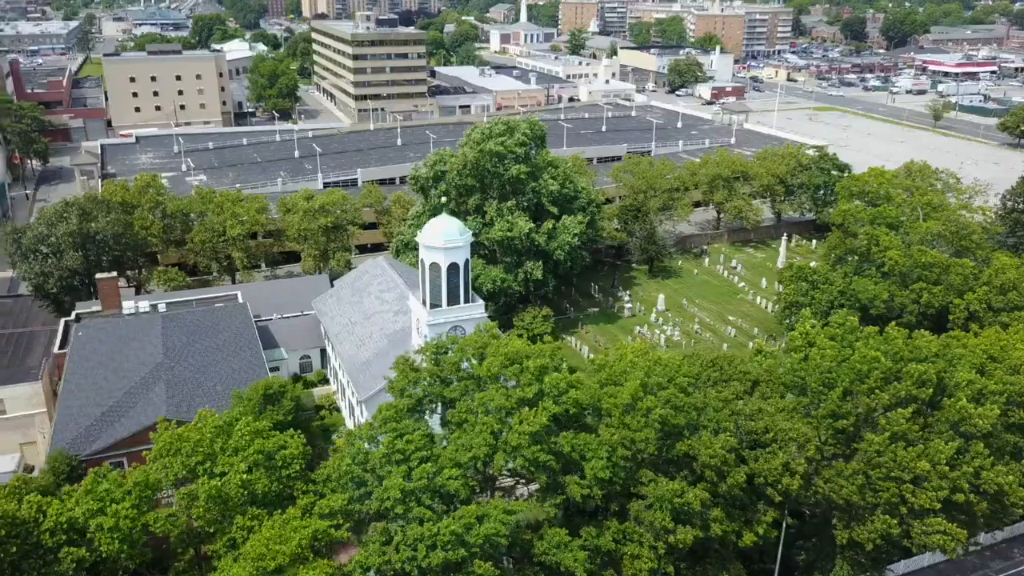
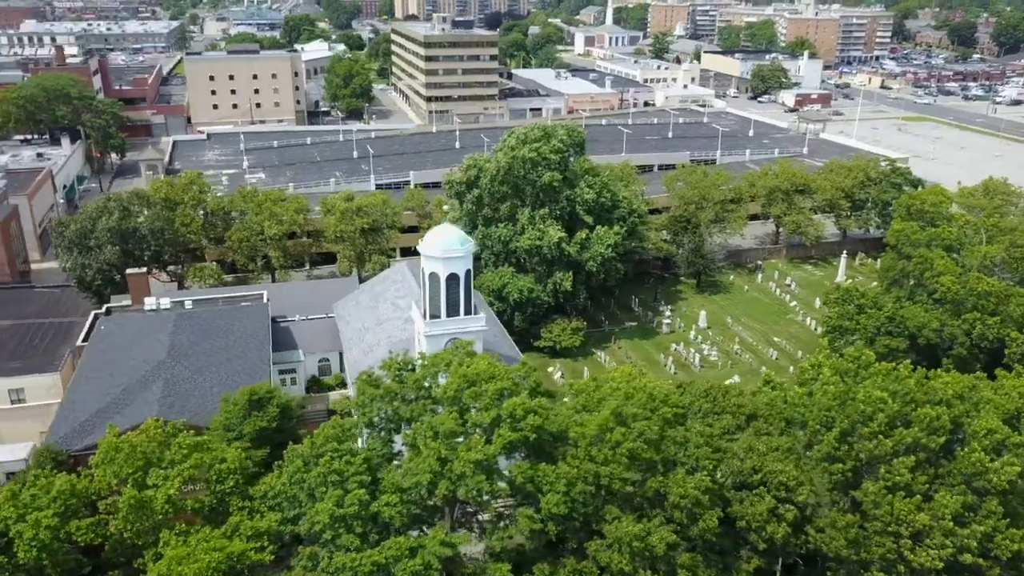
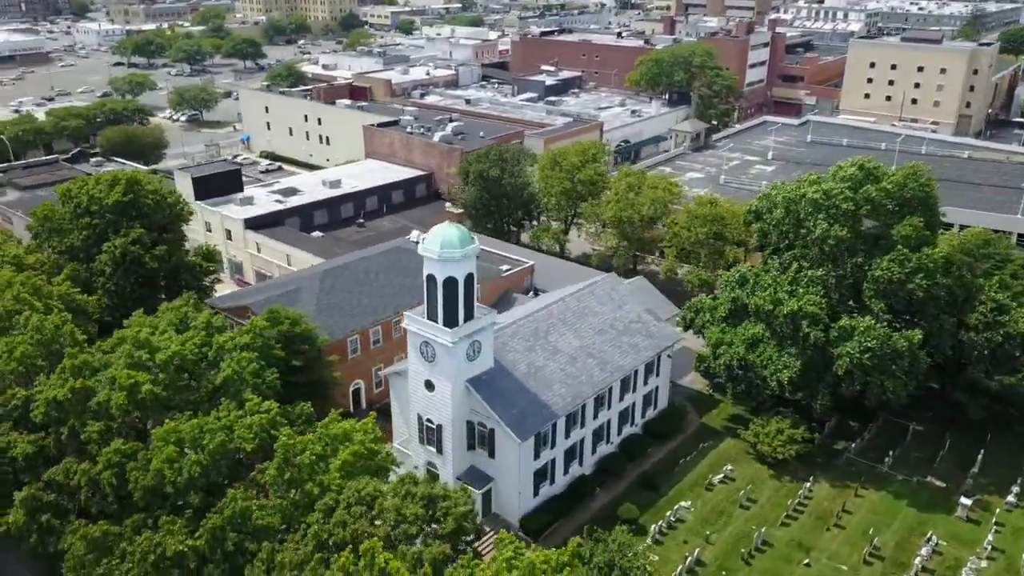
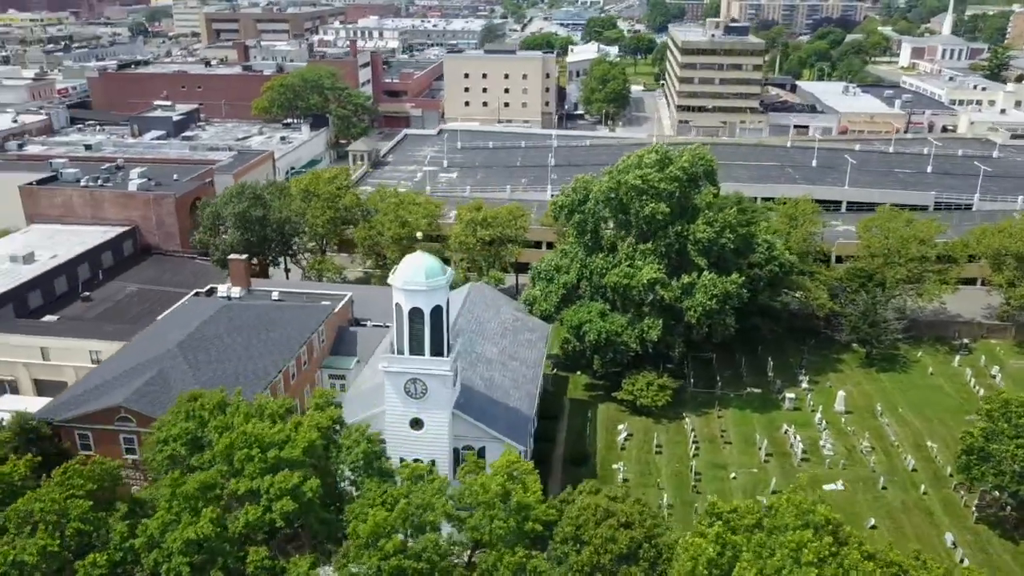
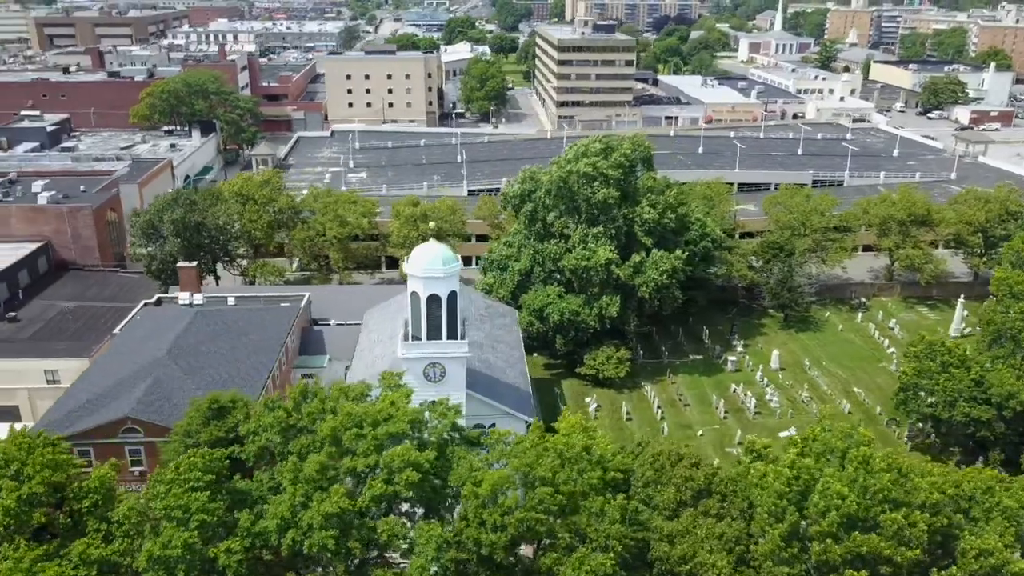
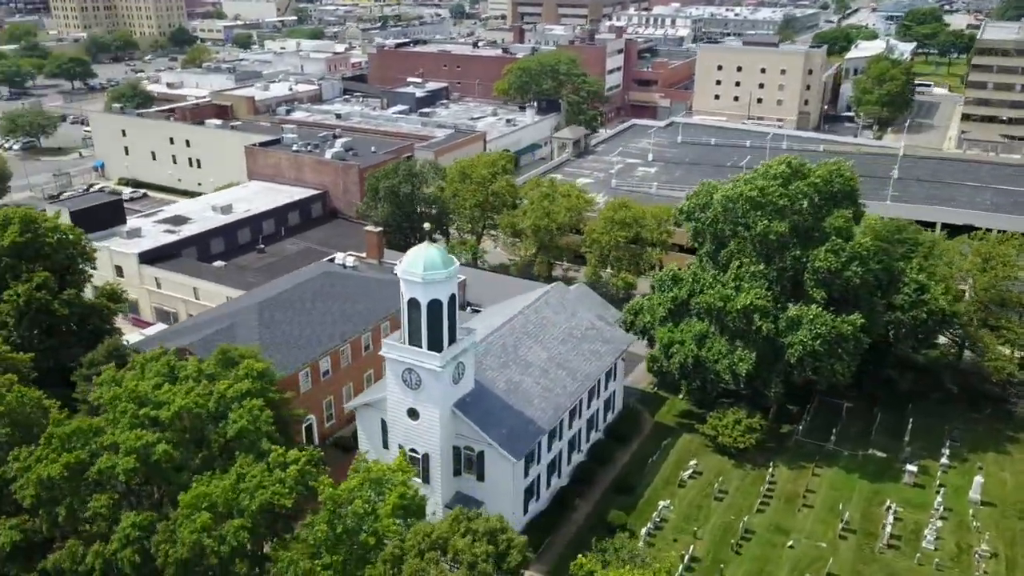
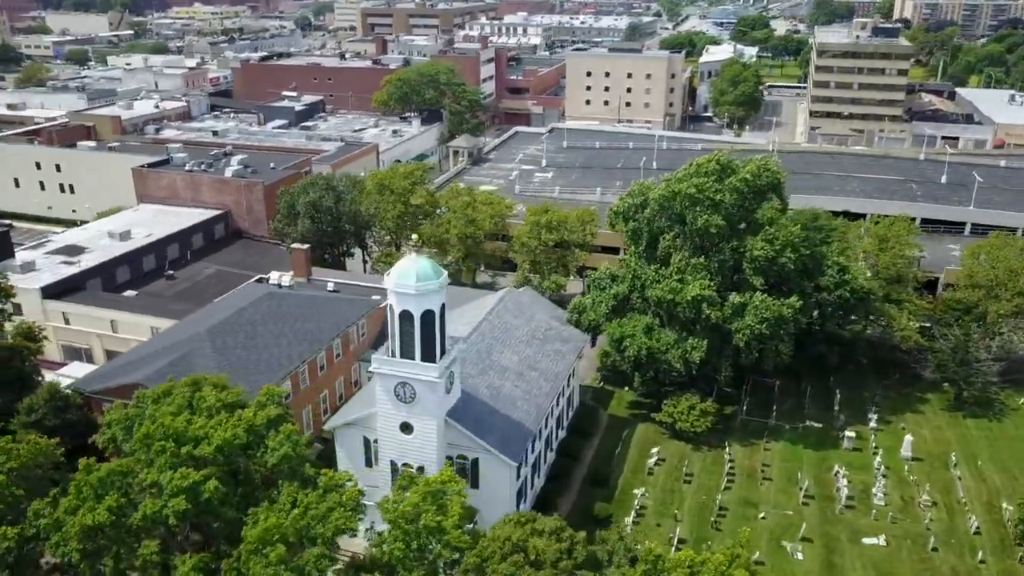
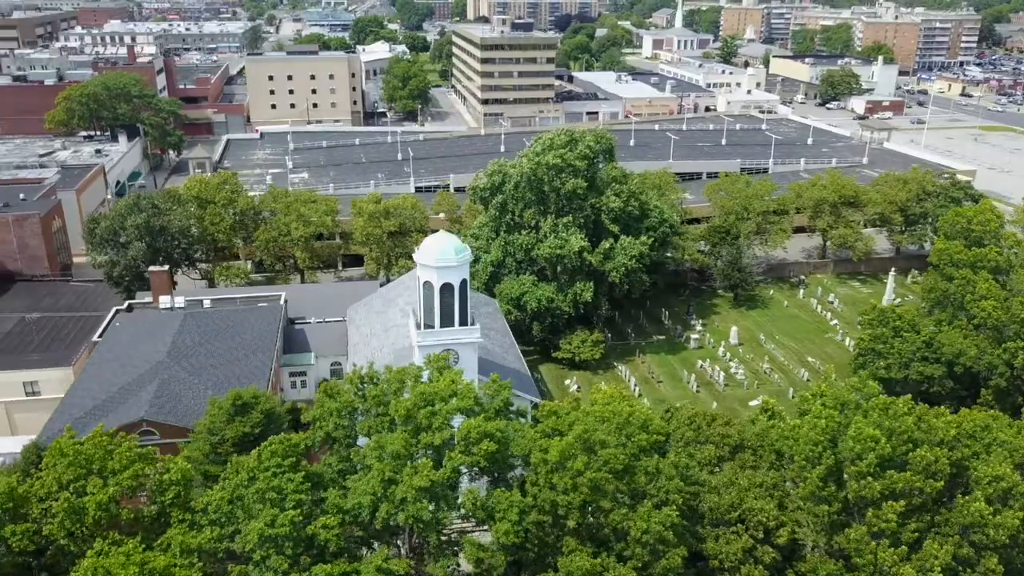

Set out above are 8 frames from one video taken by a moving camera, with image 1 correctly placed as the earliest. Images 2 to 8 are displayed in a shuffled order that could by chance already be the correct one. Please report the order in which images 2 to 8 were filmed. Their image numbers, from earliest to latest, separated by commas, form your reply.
2, 8, 5, 4, 7, 6, 3
